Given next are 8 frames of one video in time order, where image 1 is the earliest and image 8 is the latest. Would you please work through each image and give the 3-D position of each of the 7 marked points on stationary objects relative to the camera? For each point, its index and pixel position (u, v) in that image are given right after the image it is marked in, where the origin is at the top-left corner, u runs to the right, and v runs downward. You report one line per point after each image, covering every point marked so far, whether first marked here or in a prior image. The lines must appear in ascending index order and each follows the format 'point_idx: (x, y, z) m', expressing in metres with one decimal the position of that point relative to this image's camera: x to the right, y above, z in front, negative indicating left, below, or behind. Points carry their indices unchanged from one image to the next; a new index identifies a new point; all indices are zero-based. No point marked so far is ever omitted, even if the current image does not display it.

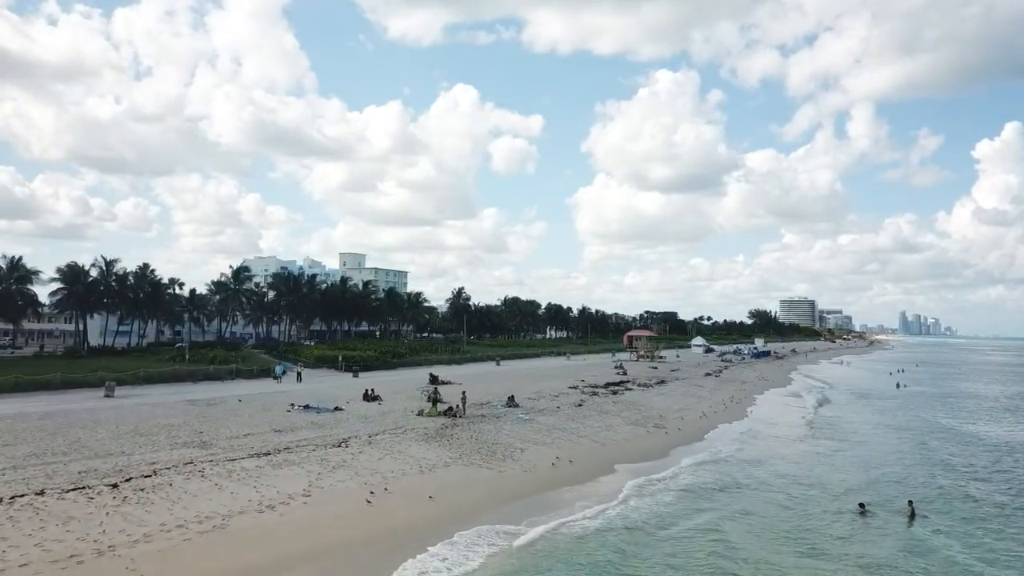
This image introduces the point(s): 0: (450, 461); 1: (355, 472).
0: (-2.1, -5.8, +19.7) m
1: (-4.7, -5.5, +17.5) m
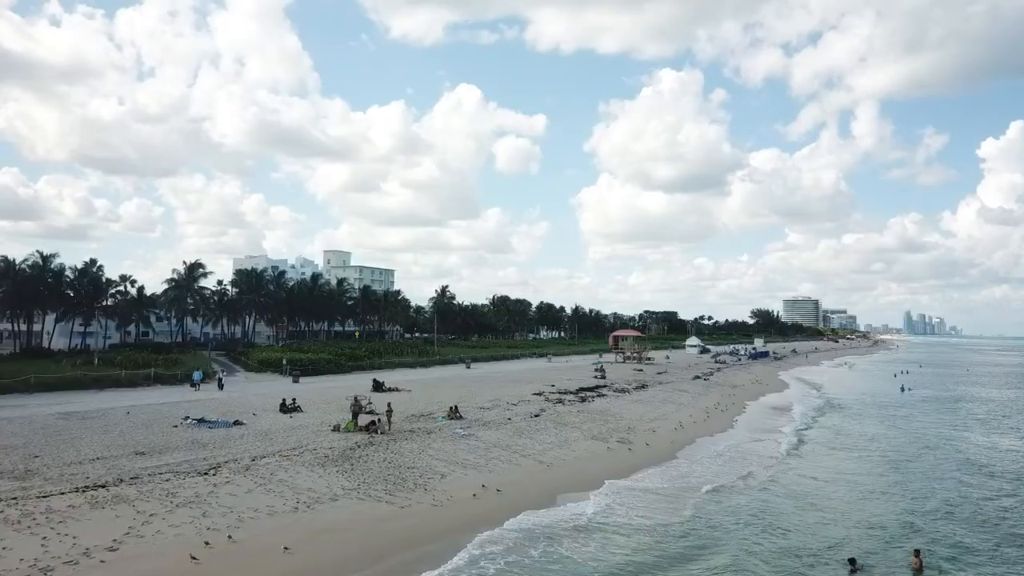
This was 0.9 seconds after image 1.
0: (-4.6, -5.6, +15.8) m
1: (-7.2, -5.2, +13.7) m
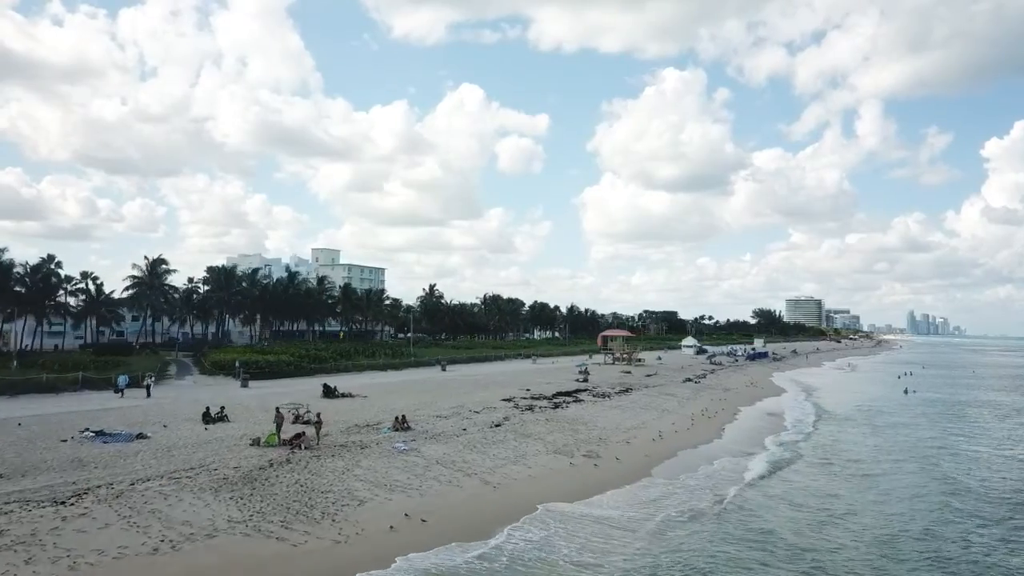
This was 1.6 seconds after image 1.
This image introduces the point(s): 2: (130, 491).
0: (-6.4, -5.4, +13.1) m
1: (-9.1, -5.0, +10.9) m
2: (-9.2, -4.9, +14.2) m
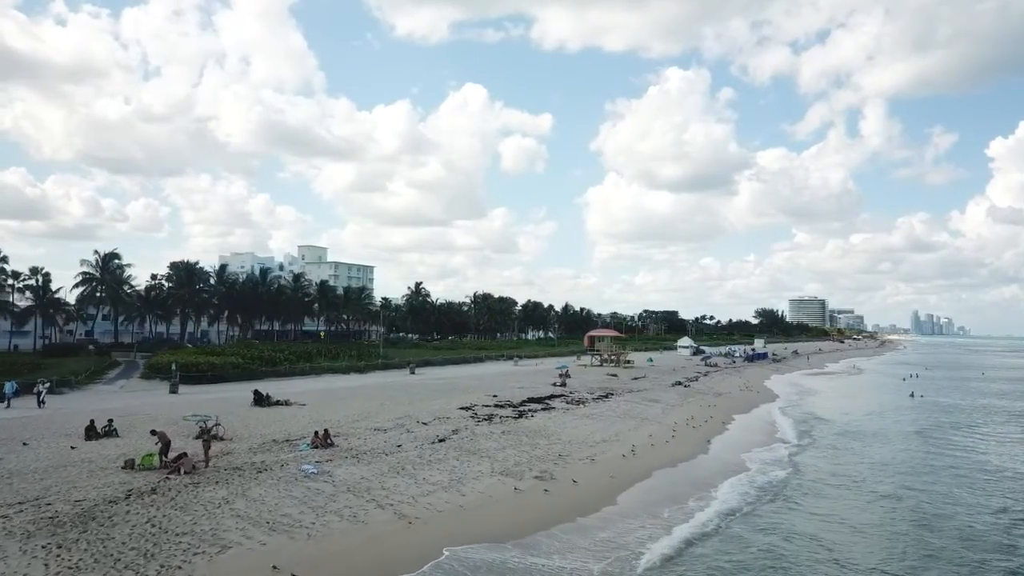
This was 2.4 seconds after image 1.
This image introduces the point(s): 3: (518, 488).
0: (-8.5, -5.1, +9.8) m
1: (-11.1, -4.8, +7.7) m
2: (-11.2, -4.7, +10.9) m
3: (+0.2, -6.1, +17.8) m
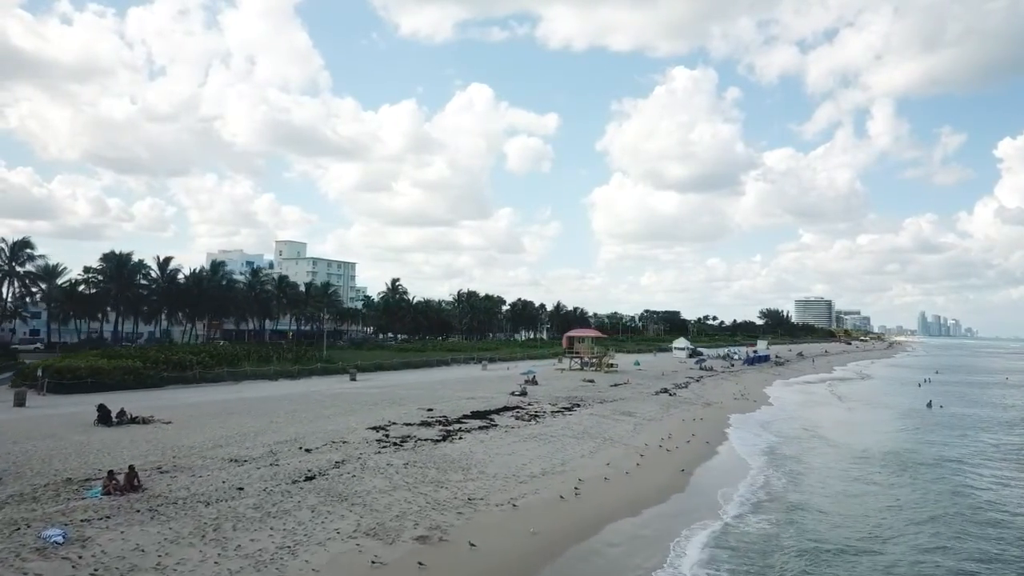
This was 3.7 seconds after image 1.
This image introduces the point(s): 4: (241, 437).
0: (-11.4, -4.7, +4.3) m
1: (-14.1, -4.3, +2.2) m
2: (-14.2, -4.2, +5.4) m
3: (-2.7, -5.6, +12.3) m
4: (-9.0, -4.9, +19.4) m
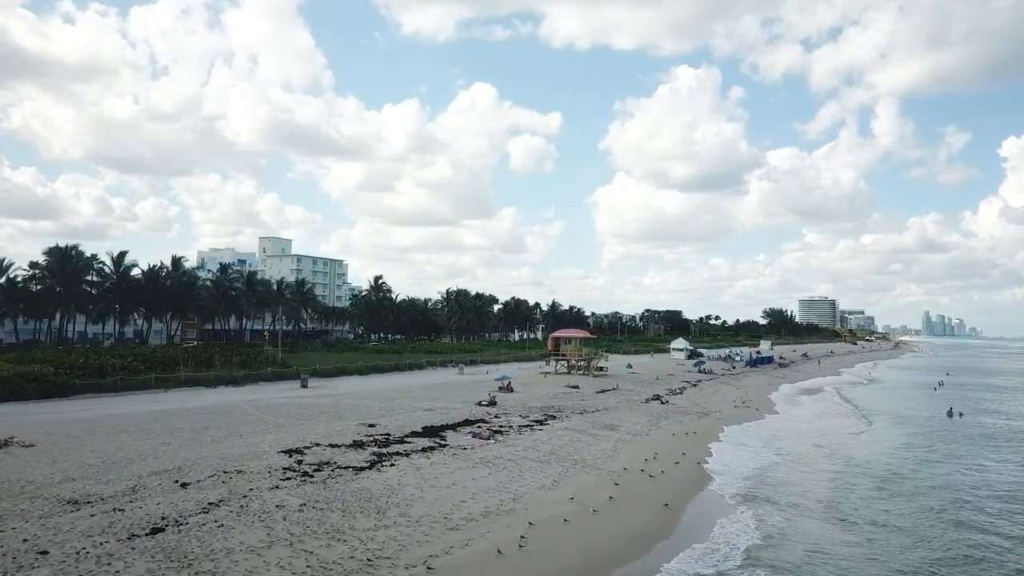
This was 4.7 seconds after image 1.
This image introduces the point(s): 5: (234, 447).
0: (-13.2, -4.4, +0.4) m
1: (-15.8, -4.1, -1.7) m
2: (-15.9, -3.9, +1.5) m
3: (-4.4, -5.4, +8.3) m
4: (-10.6, -4.6, +15.4) m
5: (-8.5, -4.8, +17.9) m
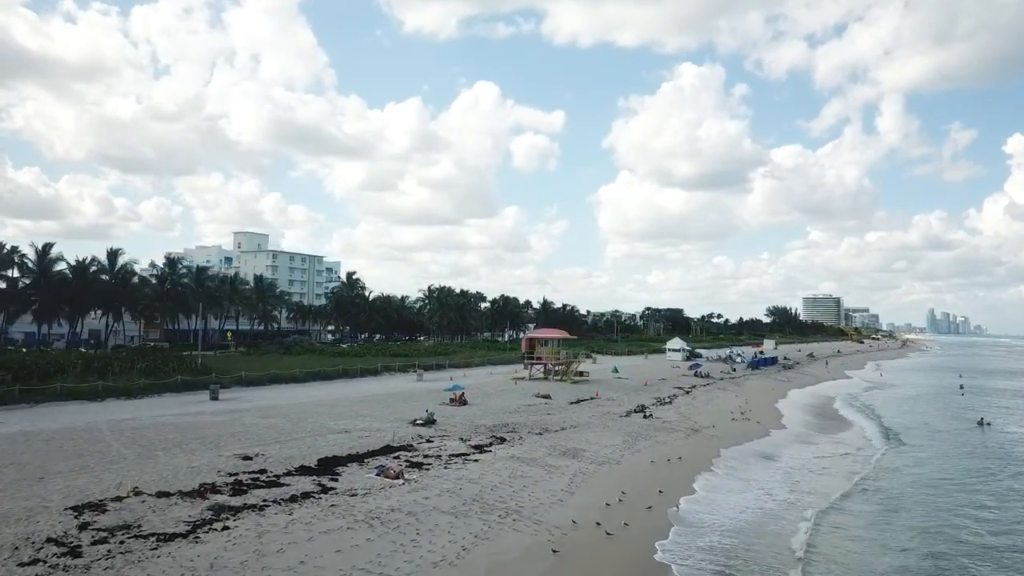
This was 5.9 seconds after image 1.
0: (-15.6, -4.2, -4.9) m
1: (-18.3, -3.8, -7.0) m
2: (-18.3, -3.7, -3.7) m
3: (-6.8, -5.1, +3.0) m
4: (-13.0, -4.3, +10.1) m
5: (-10.8, -4.5, +12.6) m
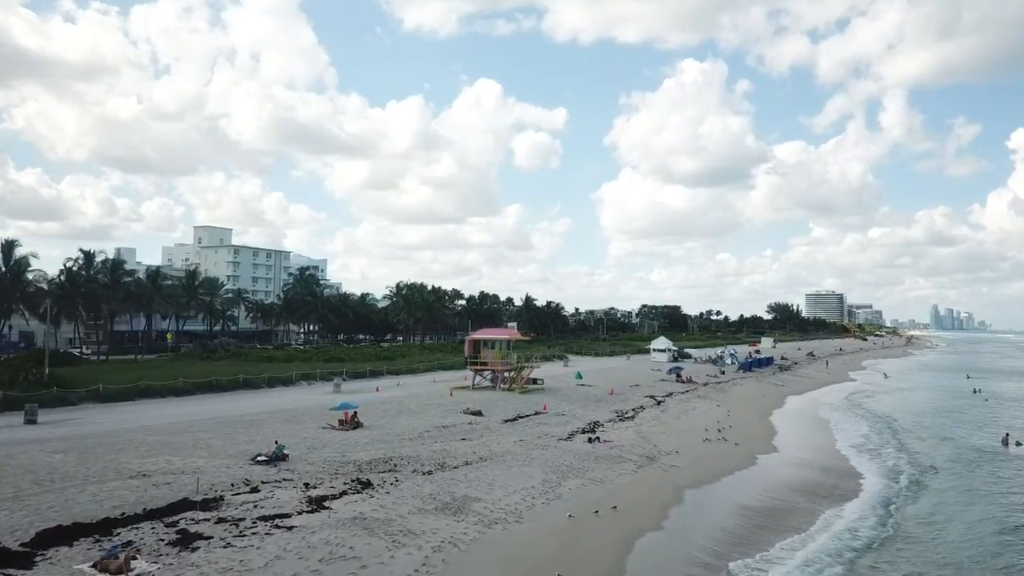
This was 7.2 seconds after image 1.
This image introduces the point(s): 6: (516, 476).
0: (-19.3, -4.0, -10.8) m
1: (-22.0, -3.7, -12.9) m
2: (-22.0, -3.5, -9.6) m
3: (-10.4, -4.8, -3.0) m
4: (-16.6, -4.1, +4.2) m
5: (-14.4, -4.2, +6.7) m
6: (+0.1, -5.7, +17.8) m
